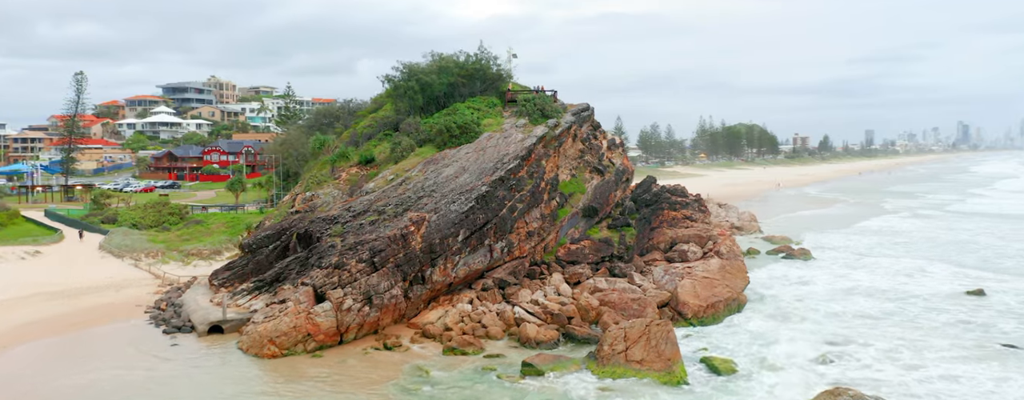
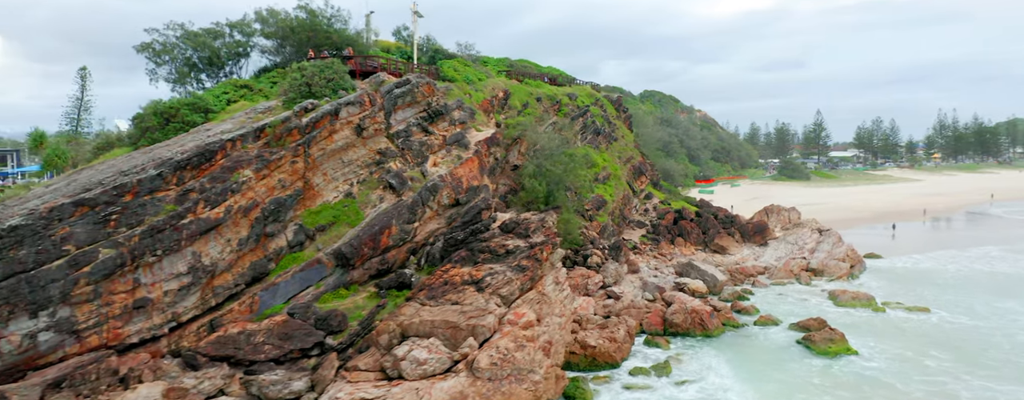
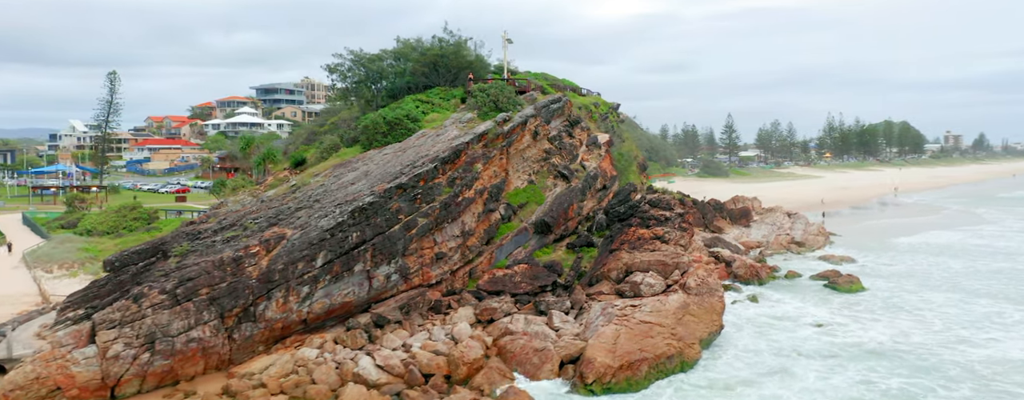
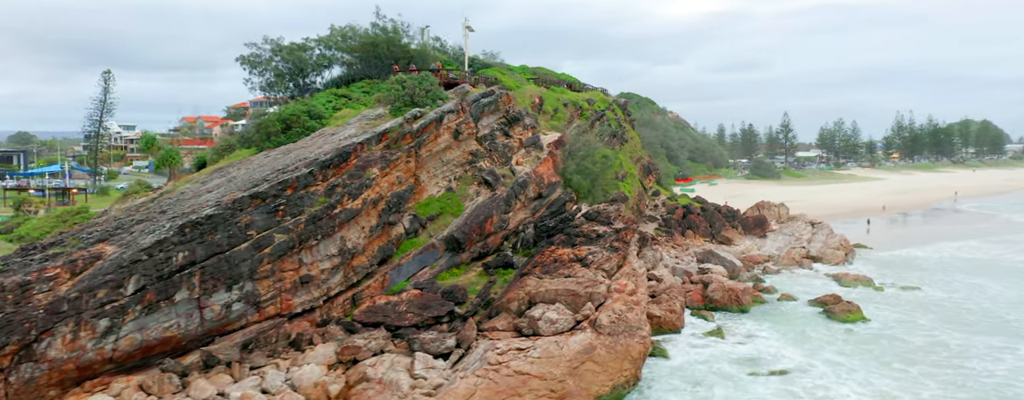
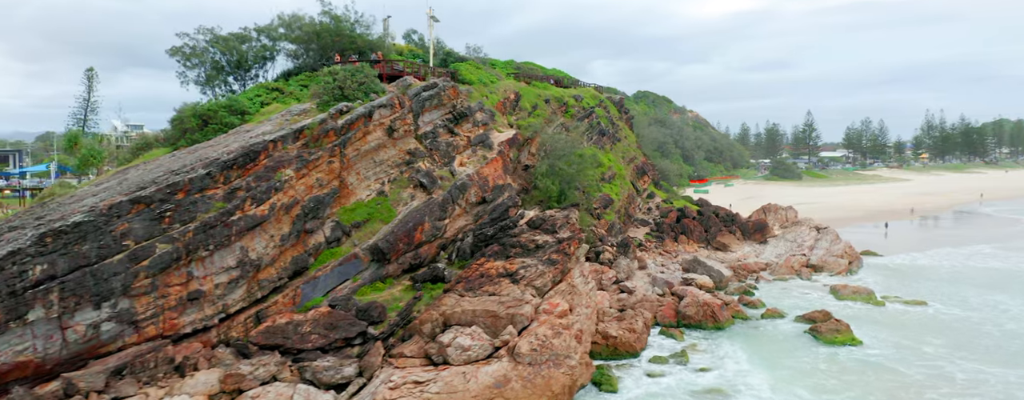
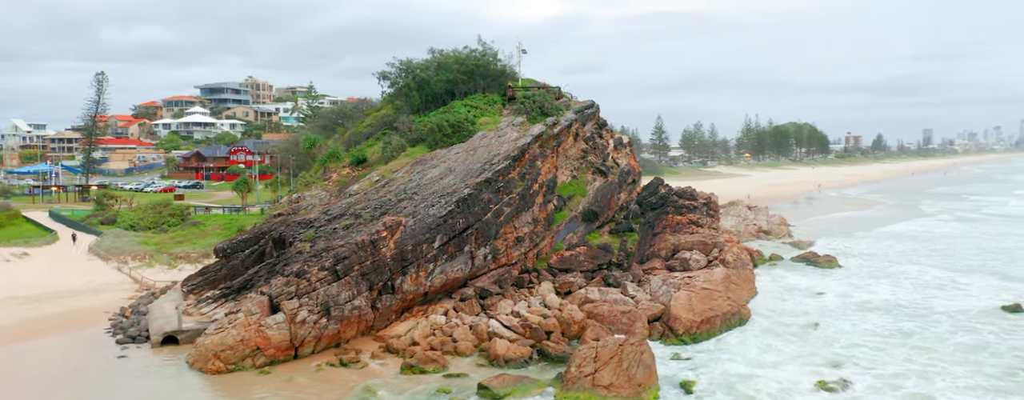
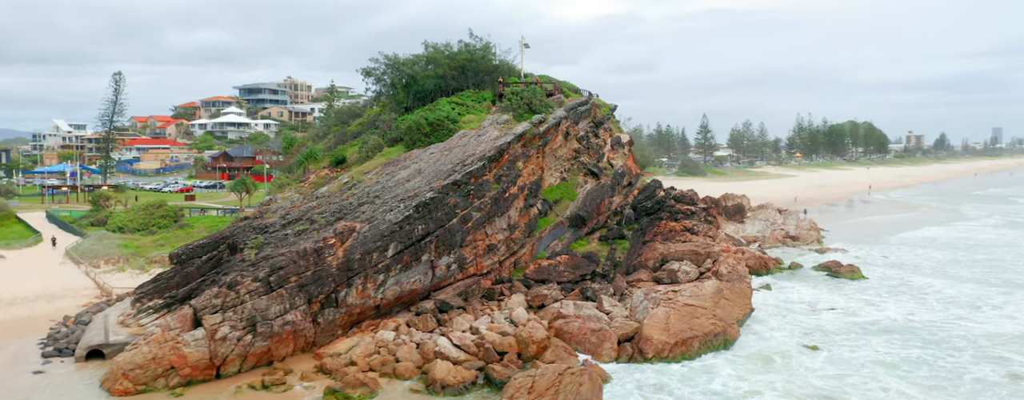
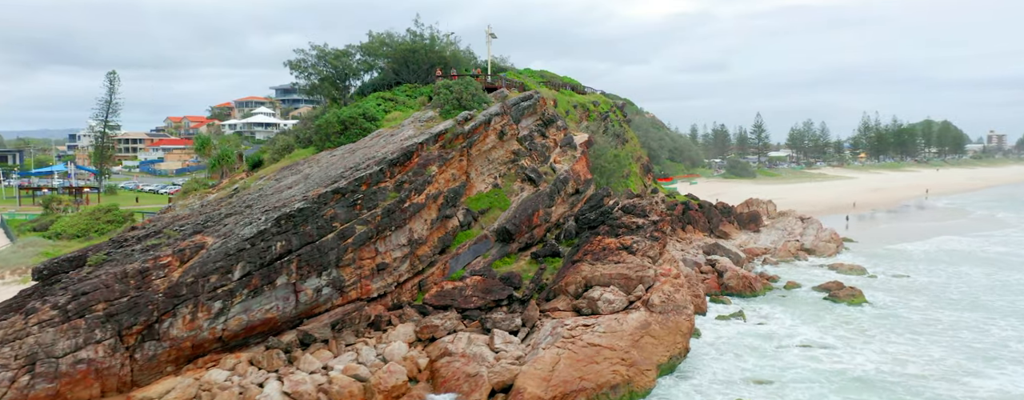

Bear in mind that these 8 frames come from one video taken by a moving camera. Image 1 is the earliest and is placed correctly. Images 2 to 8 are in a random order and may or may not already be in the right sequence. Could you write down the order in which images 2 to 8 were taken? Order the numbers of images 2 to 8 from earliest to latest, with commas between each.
6, 7, 3, 8, 4, 5, 2
